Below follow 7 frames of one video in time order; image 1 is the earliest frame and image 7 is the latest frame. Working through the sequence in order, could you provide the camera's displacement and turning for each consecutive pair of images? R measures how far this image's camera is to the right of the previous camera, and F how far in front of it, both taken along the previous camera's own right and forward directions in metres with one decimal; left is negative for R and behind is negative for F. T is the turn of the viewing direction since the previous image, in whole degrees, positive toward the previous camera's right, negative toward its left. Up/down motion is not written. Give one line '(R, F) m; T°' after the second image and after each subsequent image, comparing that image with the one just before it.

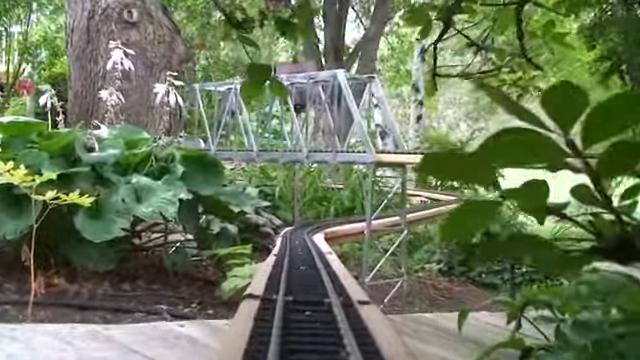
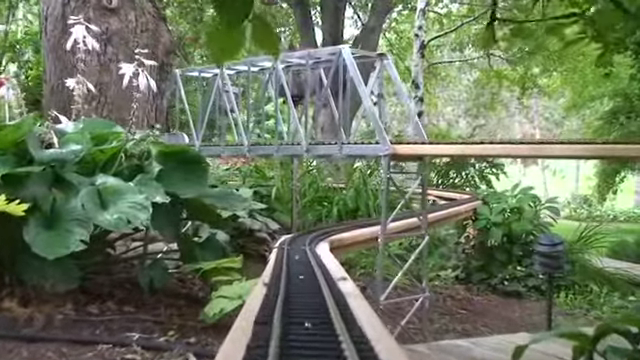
(0.0, +0.8) m; 0°
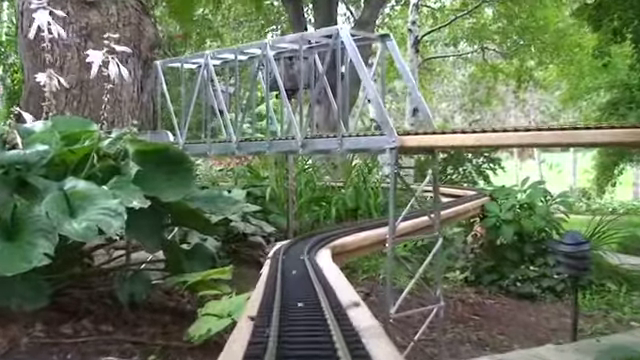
(0.0, +0.4) m; 0°
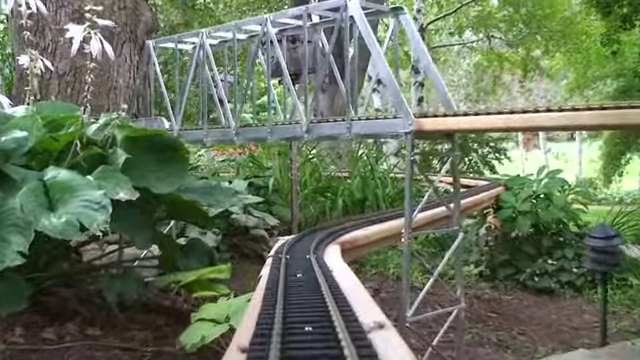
(0.0, +0.3) m; 0°
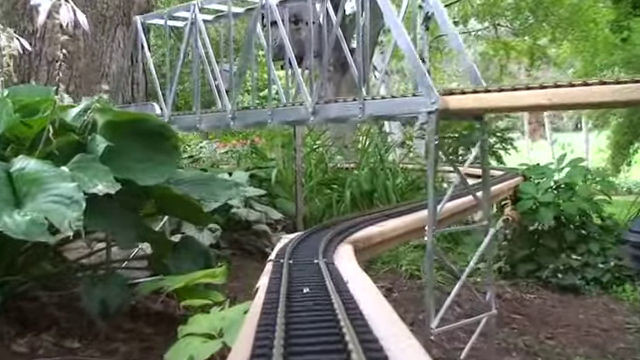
(0.0, +0.4) m; 0°
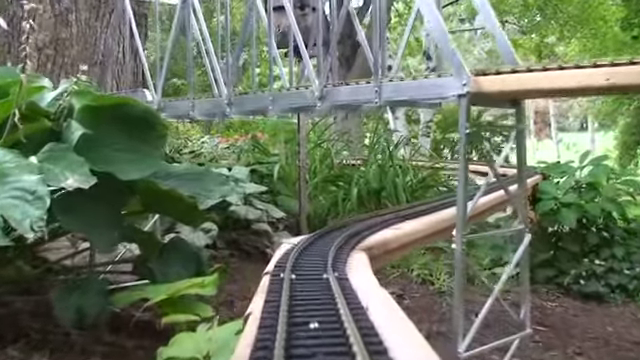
(0.0, +0.4) m; 0°
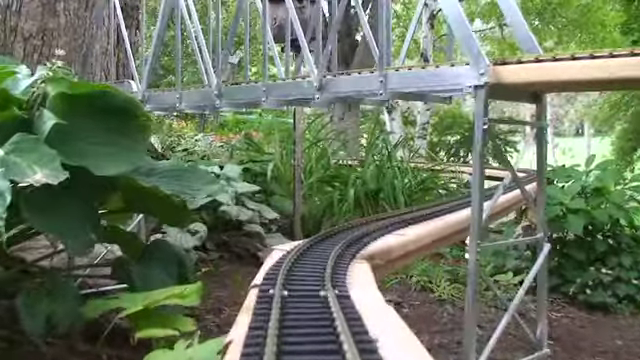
(0.0, +0.2) m; 0°
